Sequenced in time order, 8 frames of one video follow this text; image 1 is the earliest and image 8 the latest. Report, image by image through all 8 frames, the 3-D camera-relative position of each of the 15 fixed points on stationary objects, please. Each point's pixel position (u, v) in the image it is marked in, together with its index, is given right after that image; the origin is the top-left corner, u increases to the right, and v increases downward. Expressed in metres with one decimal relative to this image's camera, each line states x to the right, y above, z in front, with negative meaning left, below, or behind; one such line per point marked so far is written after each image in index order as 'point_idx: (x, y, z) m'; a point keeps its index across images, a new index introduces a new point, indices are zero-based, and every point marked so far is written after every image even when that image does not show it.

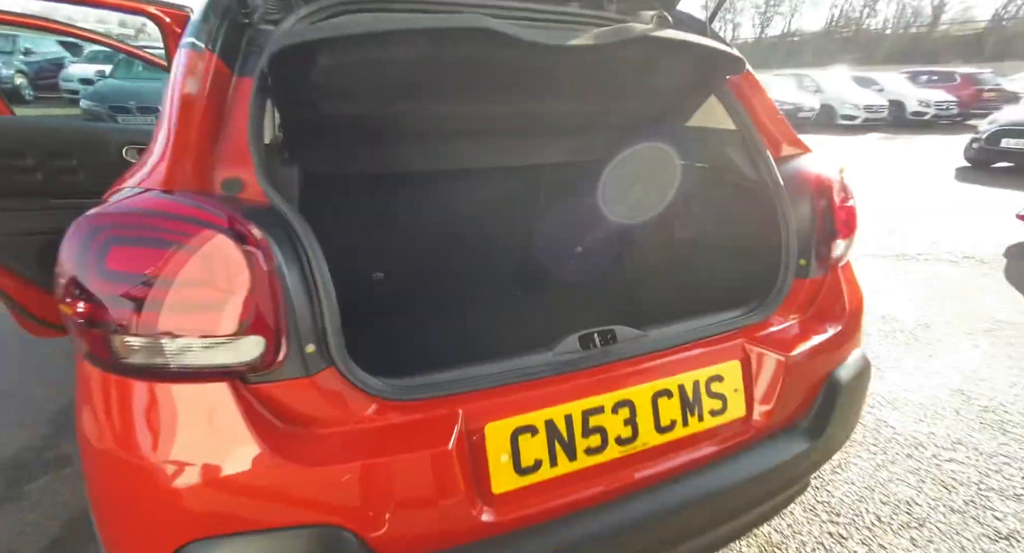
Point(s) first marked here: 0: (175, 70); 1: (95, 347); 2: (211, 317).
0: (-0.6, +0.4, +0.8) m
1: (-0.6, -0.1, +0.7) m
2: (-0.5, -0.1, +0.6) m
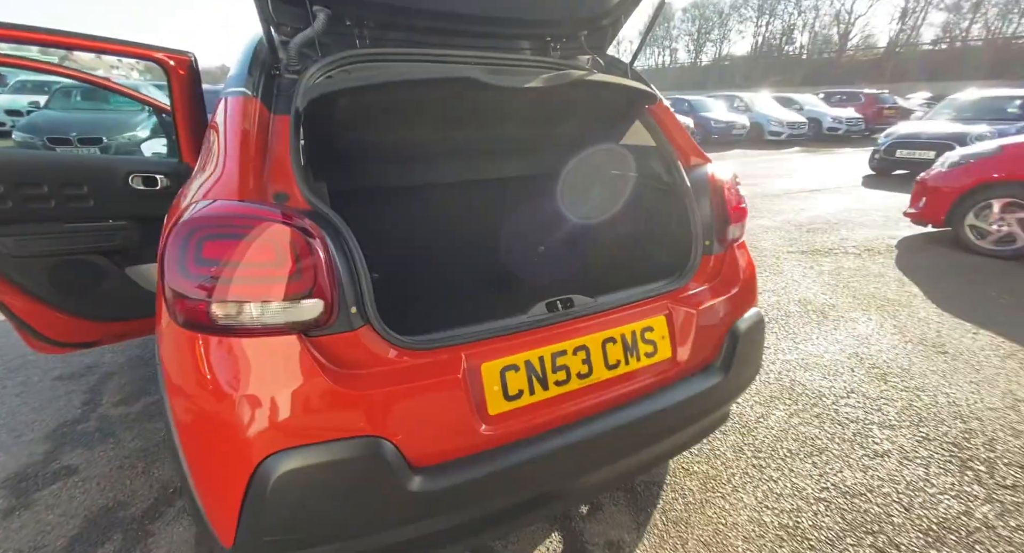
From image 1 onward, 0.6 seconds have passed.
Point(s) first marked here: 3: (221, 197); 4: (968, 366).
0: (-0.7, +0.4, +1.1) m
1: (-0.7, -0.1, +0.9) m
2: (-0.5, 0.0, +0.9) m
3: (-0.6, +0.2, +0.9) m
4: (+2.5, -0.5, +2.3) m
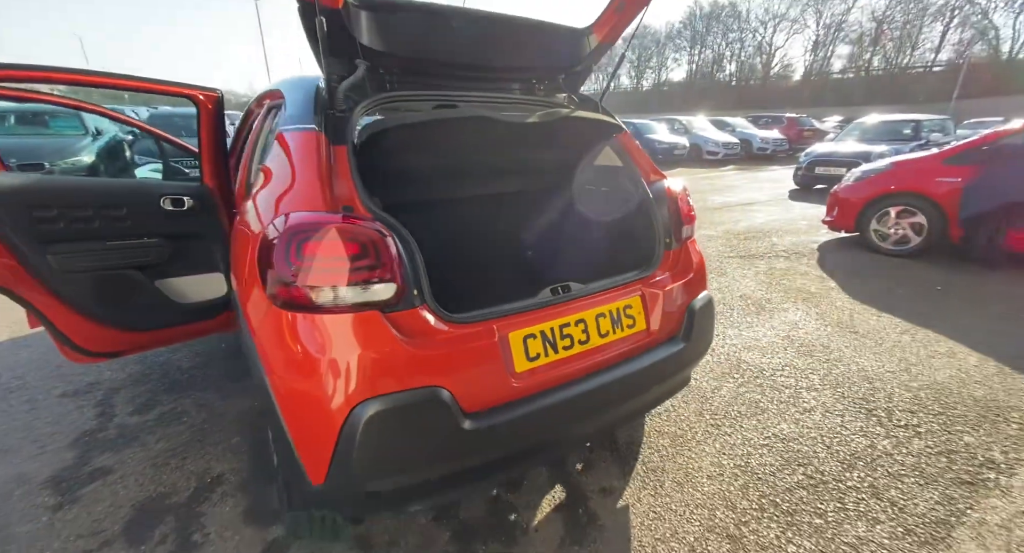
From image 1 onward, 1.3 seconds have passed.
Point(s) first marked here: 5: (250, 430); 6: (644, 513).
0: (-0.6, +0.4, +1.3) m
1: (-0.6, -0.1, +1.2) m
2: (-0.4, 0.0, +1.1) m
3: (-0.6, +0.2, +1.2) m
4: (+2.4, -0.4, +2.8) m
5: (-1.3, -0.7, +2.1) m
6: (+0.5, -0.9, +1.6) m
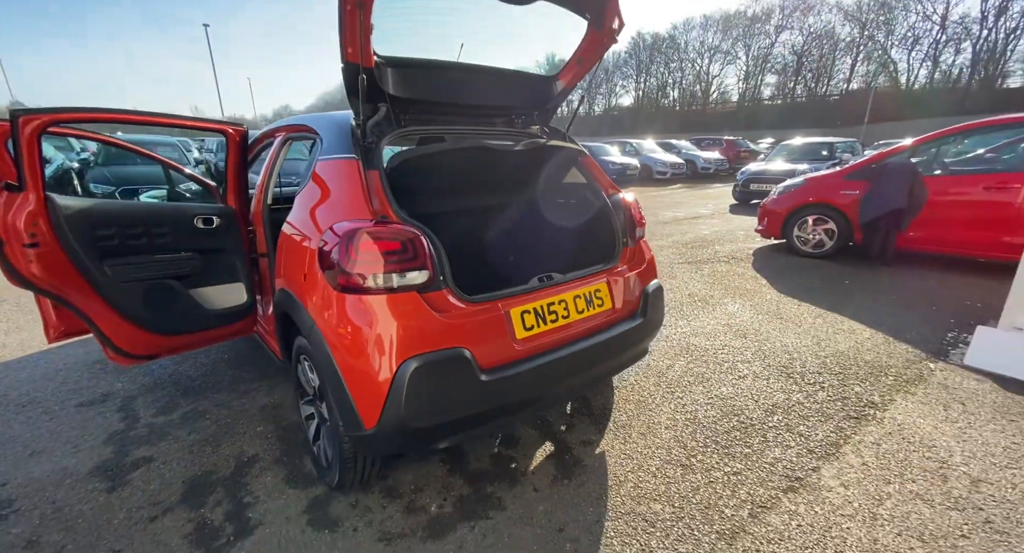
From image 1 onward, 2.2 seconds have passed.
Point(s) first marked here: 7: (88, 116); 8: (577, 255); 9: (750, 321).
0: (-0.7, +0.4, +1.7) m
1: (-0.6, 0.0, +1.5) m
2: (-0.4, 0.0, +1.5) m
3: (-0.6, +0.2, +1.6) m
4: (+2.3, -0.4, +3.4) m
5: (-1.3, -0.8, +2.3) m
6: (+0.5, -0.8, +2.0) m
7: (-1.7, +0.7, +1.7) m
8: (+0.4, +0.1, +2.3) m
9: (+2.0, -0.4, +3.5) m
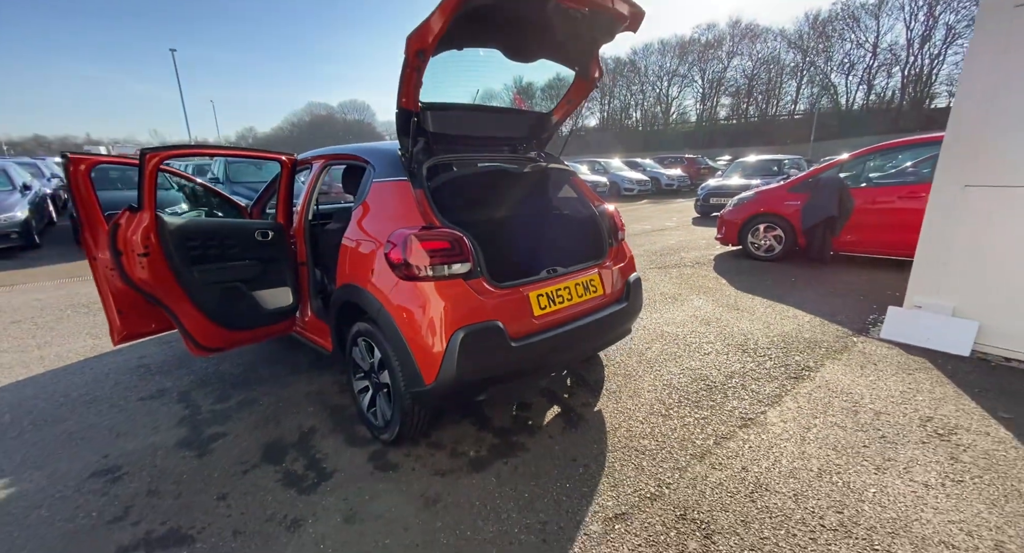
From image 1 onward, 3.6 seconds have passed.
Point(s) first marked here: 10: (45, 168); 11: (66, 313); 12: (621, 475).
0: (-0.6, +0.5, +2.2) m
1: (-0.5, 0.0, +2.0) m
2: (-0.3, +0.1, +2.0) m
3: (-0.5, +0.2, +2.1) m
4: (+2.3, -0.4, +4.1) m
5: (-1.2, -0.8, +2.7) m
6: (+0.6, -0.8, +2.5) m
7: (-1.6, +0.6, +2.2) m
8: (+0.4, +0.1, +2.9) m
9: (+2.0, -0.3, +4.2) m
10: (-13.7, +3.2, +12.5) m
11: (-5.0, -0.4, +4.8) m
12: (+0.5, -0.9, +2.0) m
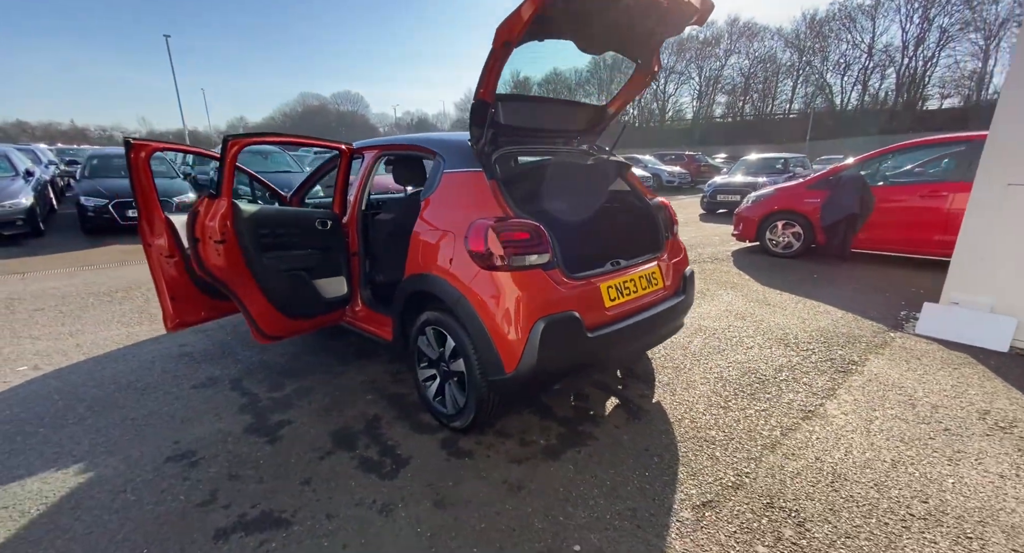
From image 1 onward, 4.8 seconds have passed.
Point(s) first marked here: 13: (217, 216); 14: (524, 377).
0: (-0.2, +0.5, +2.2) m
1: (-0.1, 0.0, +2.0) m
2: (+0.1, +0.1, +2.0) m
3: (-0.1, +0.3, +2.1) m
4: (+2.6, -0.3, +4.1) m
5: (-0.9, -0.7, +2.7) m
6: (+0.9, -0.8, +2.6) m
7: (-1.2, +0.7, +2.2) m
8: (+0.8, +0.2, +2.9) m
9: (+2.3, -0.3, +4.2) m
10: (-13.4, +3.5, +12.2) m
11: (-4.7, -0.3, +4.7) m
12: (+0.9, -0.9, +2.0) m
13: (-1.5, +0.3, +2.2) m
14: (+0.1, -0.5, +2.0) m
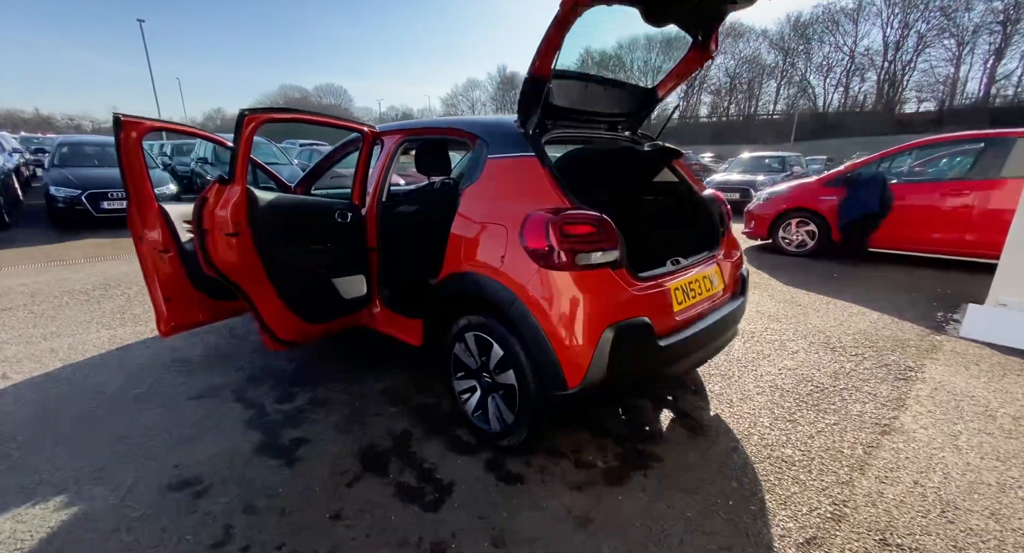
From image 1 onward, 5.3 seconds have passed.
0: (+0.1, +0.5, +1.9) m
1: (+0.2, 0.0, +1.7) m
2: (+0.3, +0.1, +1.8) m
3: (+0.2, +0.3, +1.8) m
4: (+2.8, -0.3, +4.0) m
5: (-0.6, -0.7, +2.4) m
6: (+1.2, -0.8, +2.3) m
7: (-1.0, +0.7, +1.8) m
8: (+1.0, +0.2, +2.6) m
9: (+2.5, -0.3, +4.0) m
10: (-13.5, +3.6, +11.5) m
11: (-4.5, -0.2, +4.3) m
12: (+1.1, -0.9, +1.8) m
13: (-1.2, +0.3, +1.8) m
14: (+0.3, -0.5, +1.7) m
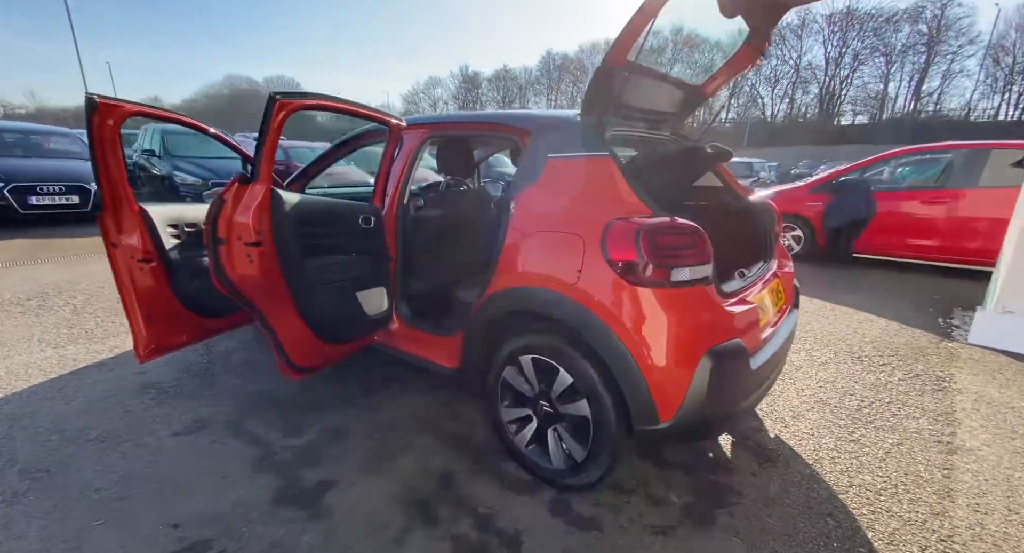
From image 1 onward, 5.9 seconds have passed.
0: (+0.3, +0.4, +1.7) m
1: (+0.5, 0.0, +1.5) m
2: (+0.6, +0.1, +1.5) m
3: (+0.5, +0.2, +1.6) m
4: (+2.9, -0.4, +3.9) m
5: (-0.4, -0.8, +2.1) m
6: (+1.4, -0.8, +2.2) m
7: (-0.7, +0.6, +1.5) m
8: (+1.2, +0.1, +2.5) m
9: (+2.6, -0.4, +4.0) m
10: (-14.0, +3.5, +10.0) m
11: (-4.4, -0.3, +3.6) m
12: (+1.4, -1.0, +1.6) m
13: (-0.9, +0.2, +1.5) m
14: (+0.6, -0.5, +1.5) m
